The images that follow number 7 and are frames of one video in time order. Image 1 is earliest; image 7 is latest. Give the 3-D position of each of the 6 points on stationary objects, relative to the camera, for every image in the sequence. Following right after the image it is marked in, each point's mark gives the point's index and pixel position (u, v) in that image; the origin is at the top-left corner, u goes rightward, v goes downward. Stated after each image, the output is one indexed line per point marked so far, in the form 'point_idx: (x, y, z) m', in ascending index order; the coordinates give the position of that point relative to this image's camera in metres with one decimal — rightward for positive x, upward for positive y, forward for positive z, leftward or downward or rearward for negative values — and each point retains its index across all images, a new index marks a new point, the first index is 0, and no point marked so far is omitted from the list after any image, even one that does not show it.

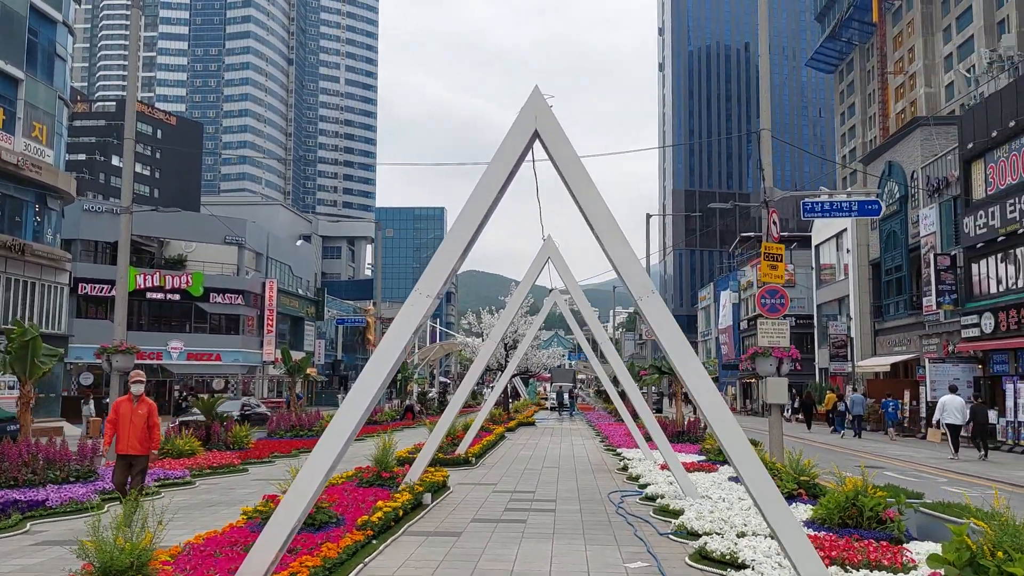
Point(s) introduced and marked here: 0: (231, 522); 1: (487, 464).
0: (-3.0, -2.5, +9.0) m
1: (-0.4, -3.2, +15.2) m
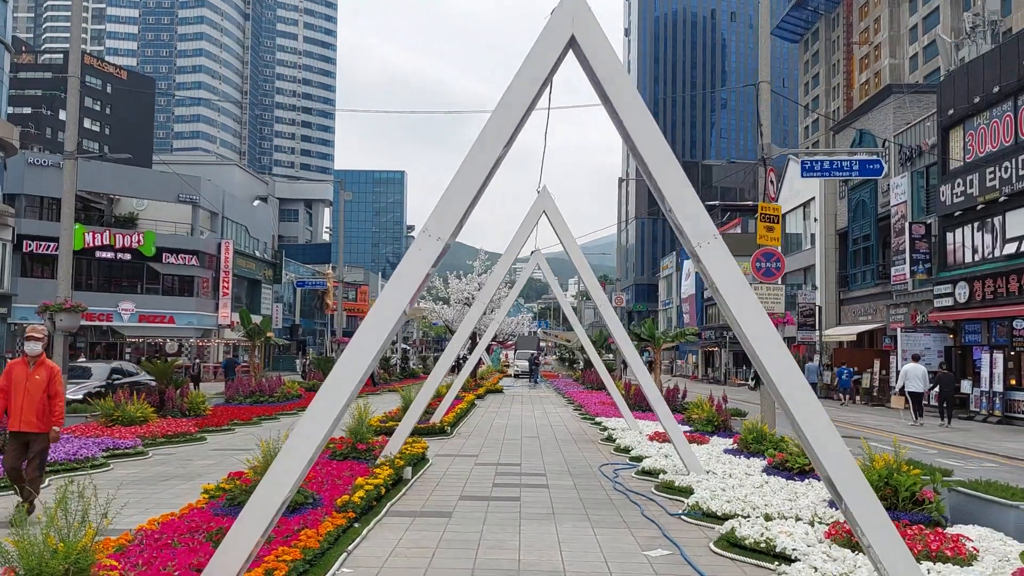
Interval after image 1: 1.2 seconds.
0: (-3.1, -2.0, +8.0) m
1: (-0.8, -2.5, +14.4) m
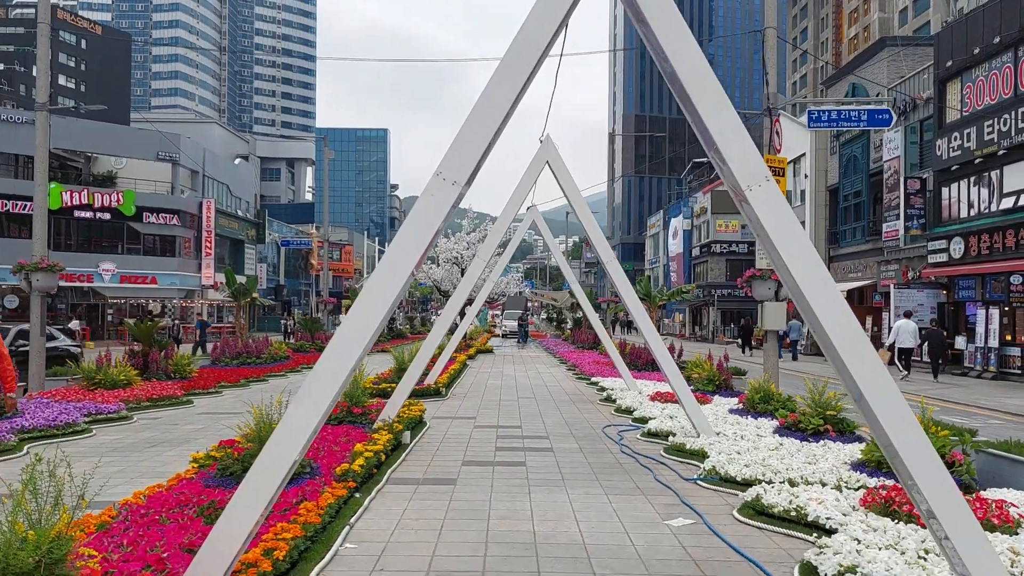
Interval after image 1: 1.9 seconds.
0: (-3.0, -1.6, +7.6) m
1: (-0.9, -1.8, +14.0) m
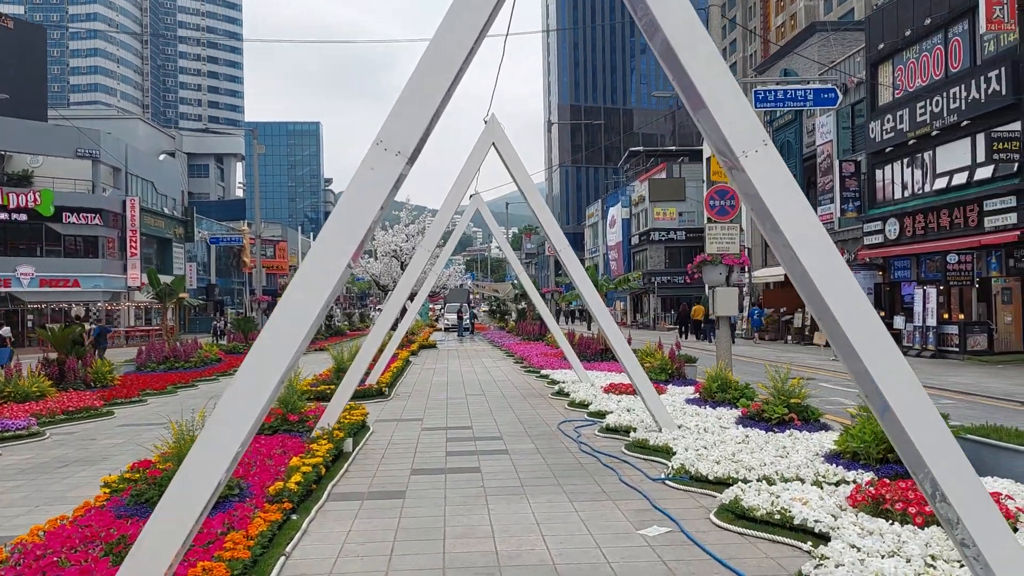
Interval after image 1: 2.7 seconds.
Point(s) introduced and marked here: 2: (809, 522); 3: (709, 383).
0: (-3.4, -1.6, +6.8) m
1: (-1.7, -1.7, +13.3) m
2: (+1.7, -1.3, +4.8) m
3: (+2.4, -1.1, +10.2) m
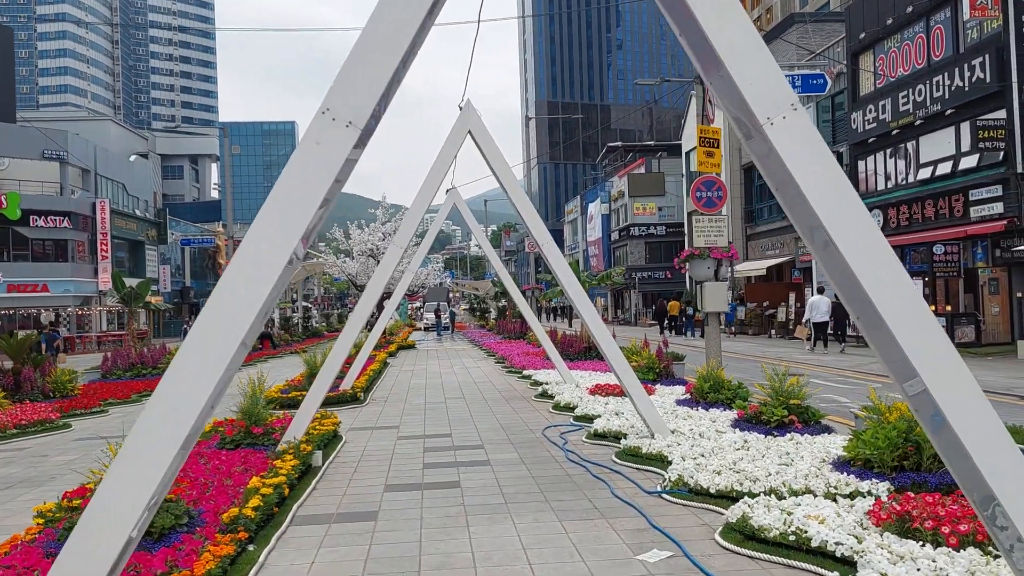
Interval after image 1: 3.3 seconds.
0: (-3.5, -1.7, +6.2) m
1: (-2.0, -1.7, +12.7) m
2: (+1.6, -1.3, +4.3) m
3: (+2.2, -1.1, +9.7) m
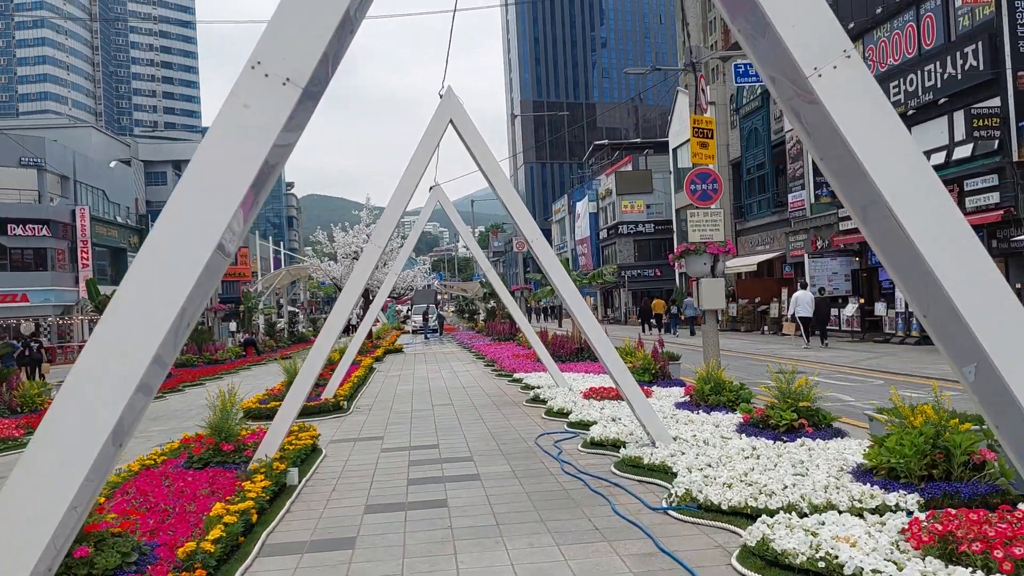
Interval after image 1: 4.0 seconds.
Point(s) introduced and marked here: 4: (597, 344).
0: (-3.6, -1.8, +5.6) m
1: (-2.2, -1.7, +12.2) m
2: (+1.6, -1.3, +3.7) m
3: (+2.1, -1.1, +9.2) m
4: (+0.8, -0.6, +7.6) m
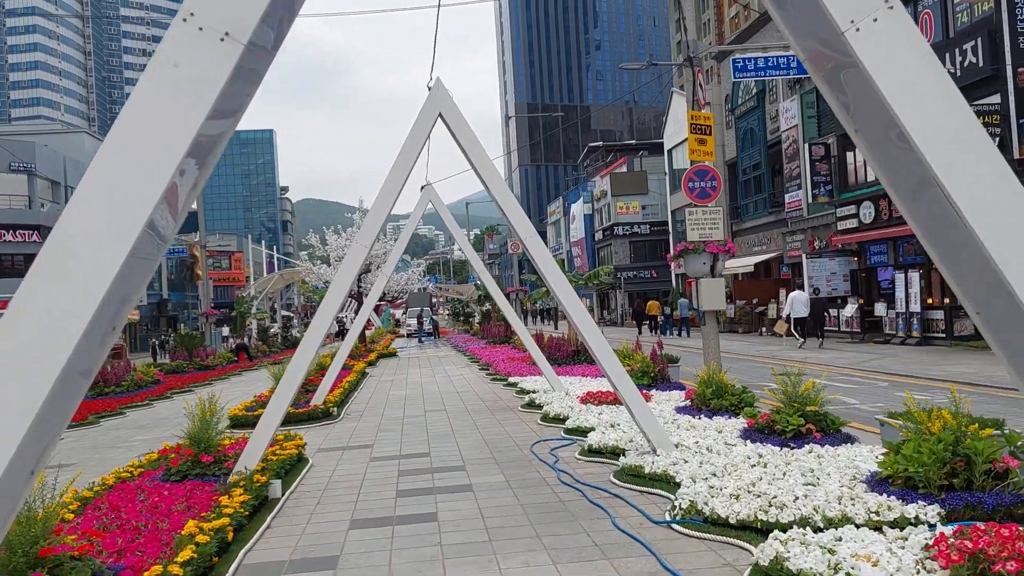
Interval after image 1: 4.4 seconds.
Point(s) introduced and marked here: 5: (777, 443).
0: (-3.6, -1.8, +5.2) m
1: (-2.2, -1.8, +11.8) m
2: (+1.5, -1.2, +3.4) m
3: (+2.0, -1.1, +8.9) m
4: (+0.8, -0.6, +7.3) m
5: (+2.1, -1.3, +6.8) m
